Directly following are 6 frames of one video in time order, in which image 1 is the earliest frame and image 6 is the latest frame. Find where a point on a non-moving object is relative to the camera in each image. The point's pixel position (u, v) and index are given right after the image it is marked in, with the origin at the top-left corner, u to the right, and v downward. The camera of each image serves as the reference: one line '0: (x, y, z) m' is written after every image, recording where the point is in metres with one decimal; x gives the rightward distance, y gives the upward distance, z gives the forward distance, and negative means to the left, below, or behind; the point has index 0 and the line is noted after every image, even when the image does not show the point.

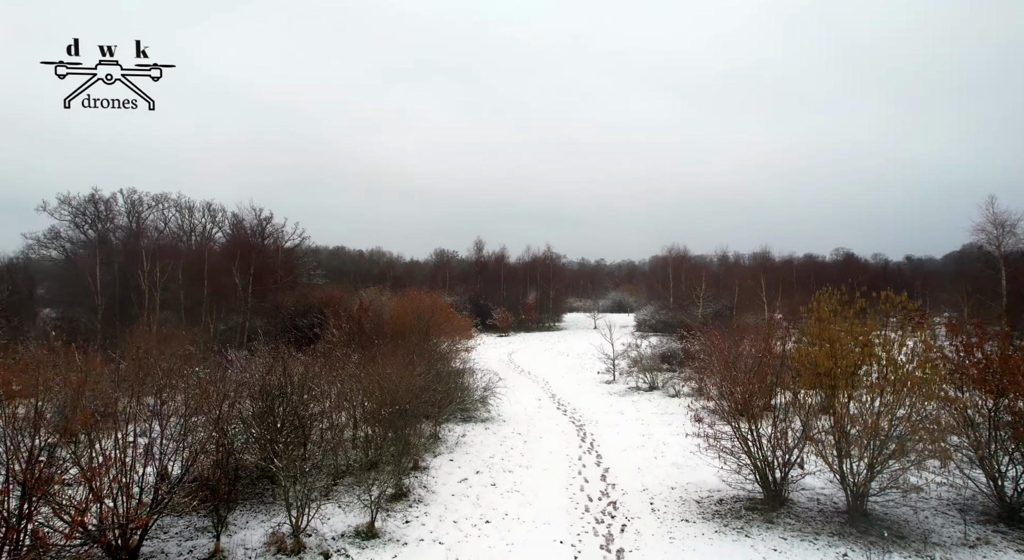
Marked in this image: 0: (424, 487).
0: (-1.7, -4.0, +11.6) m
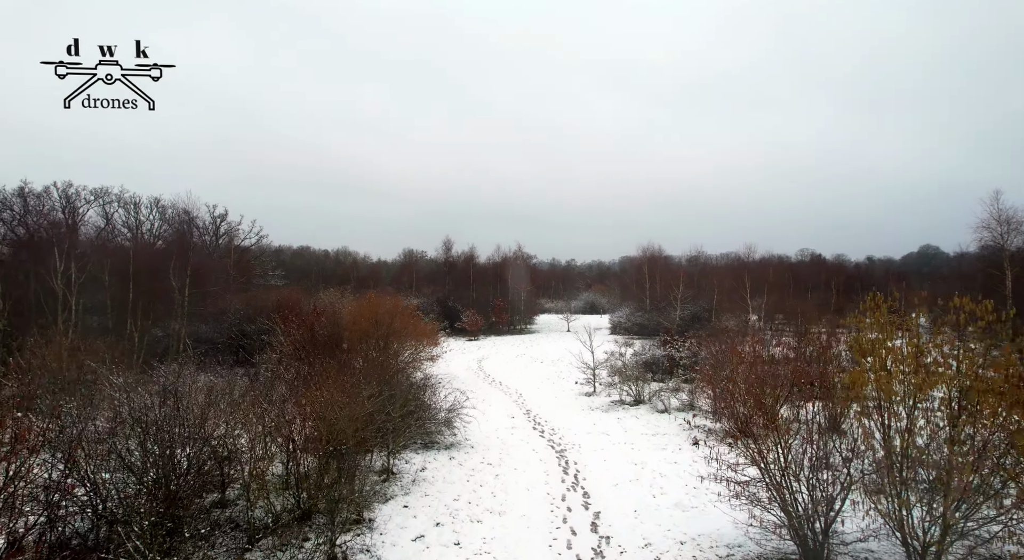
0: (-2.2, -4.0, +9.2) m
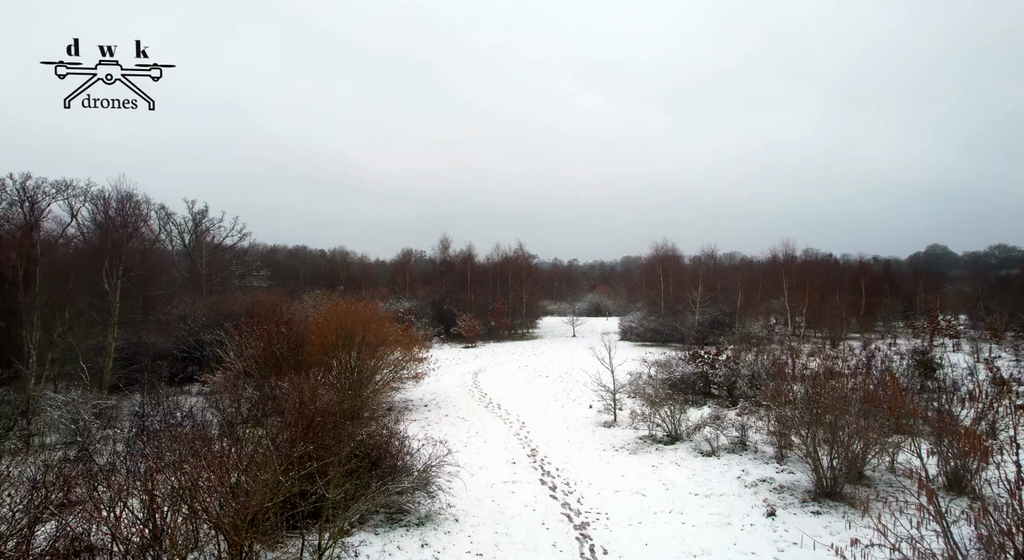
0: (-2.2, -4.1, +5.2) m
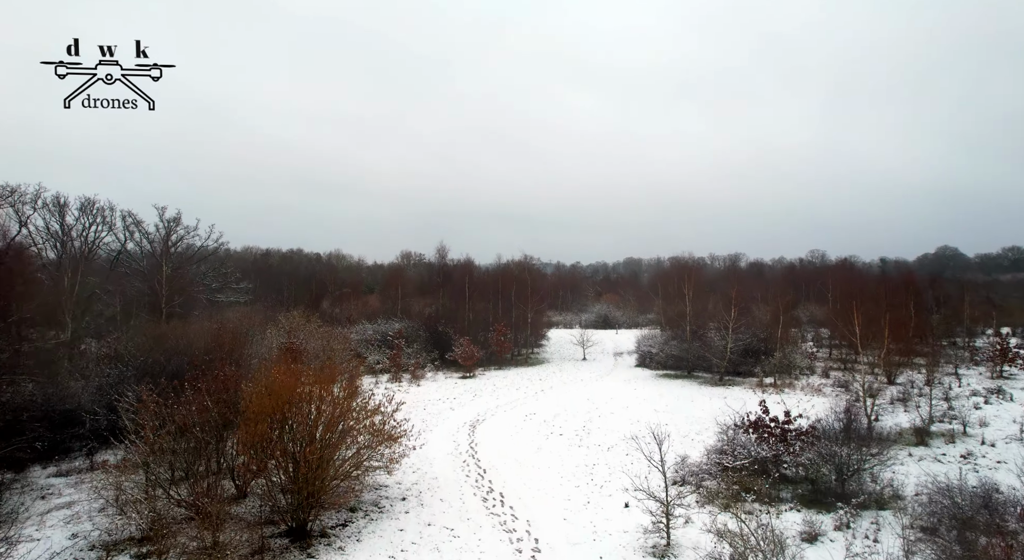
0: (-2.0, -5.3, +0.1) m
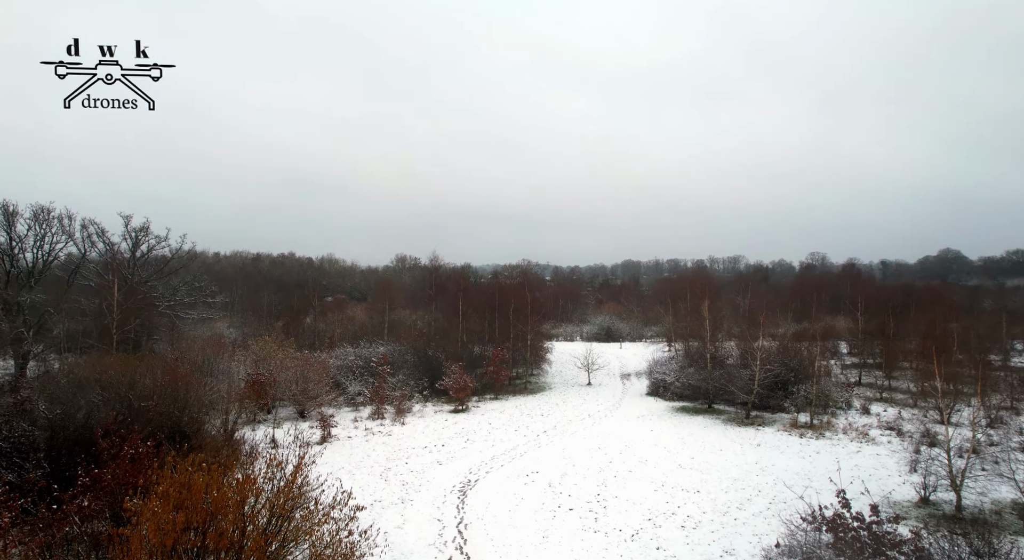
0: (-2.0, -6.3, -4.0) m
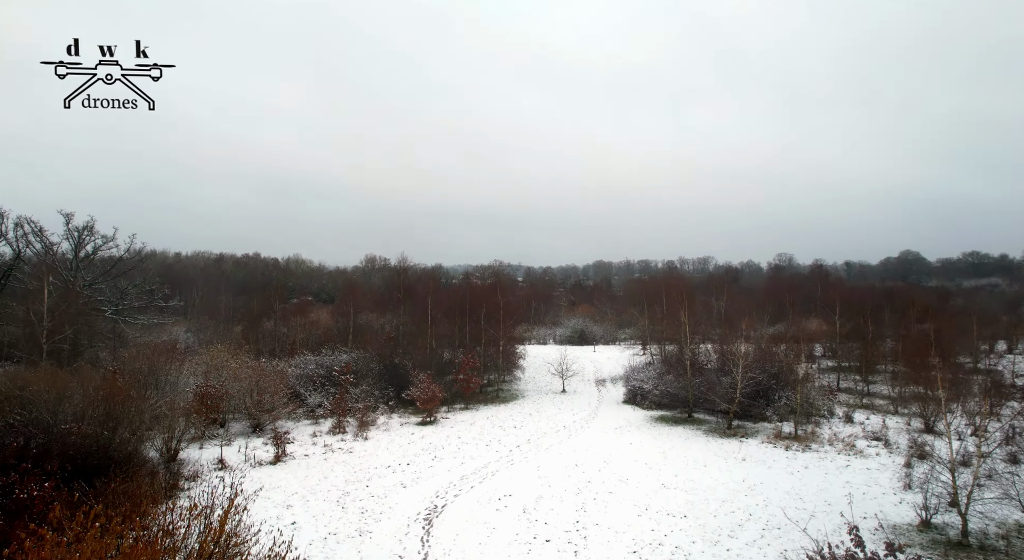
0: (-1.7, -6.5, -5.8) m
